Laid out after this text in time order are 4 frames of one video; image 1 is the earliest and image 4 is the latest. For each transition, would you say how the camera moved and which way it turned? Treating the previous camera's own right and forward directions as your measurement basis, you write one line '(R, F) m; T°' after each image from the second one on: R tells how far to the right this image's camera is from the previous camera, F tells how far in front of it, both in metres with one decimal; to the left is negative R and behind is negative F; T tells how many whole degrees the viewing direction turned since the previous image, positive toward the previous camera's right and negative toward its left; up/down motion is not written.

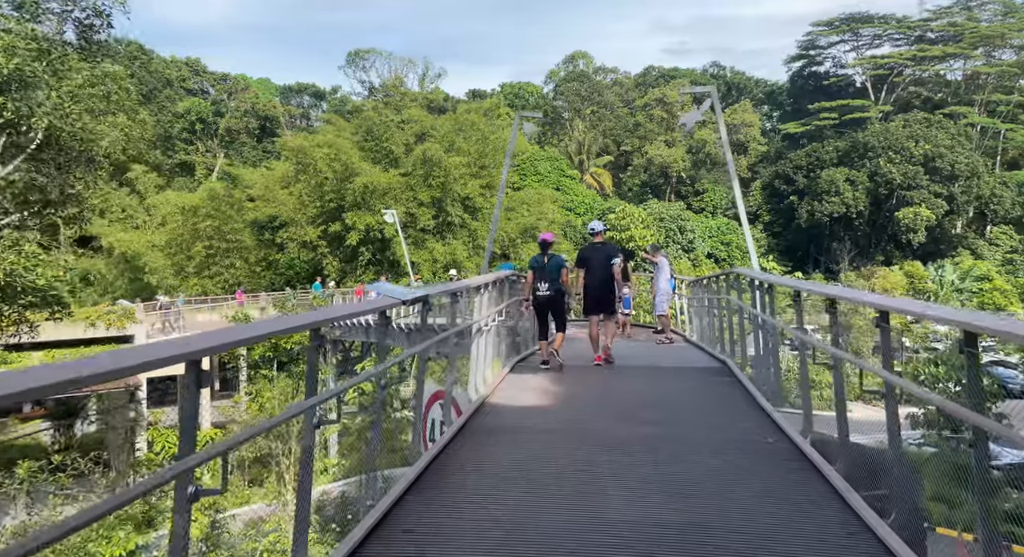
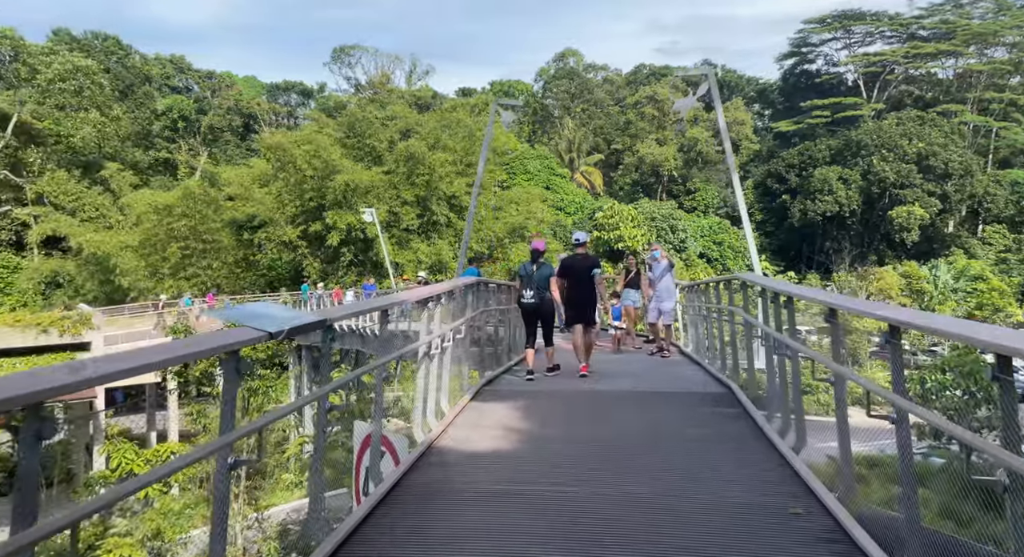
(+0.1, +0.6) m; +1°
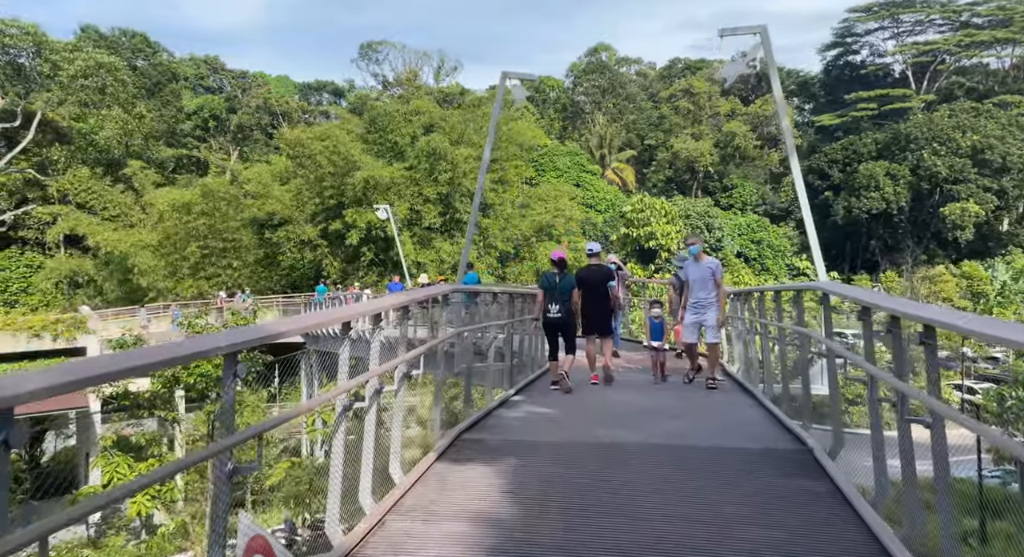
(+0.2, +0.7) m; -3°
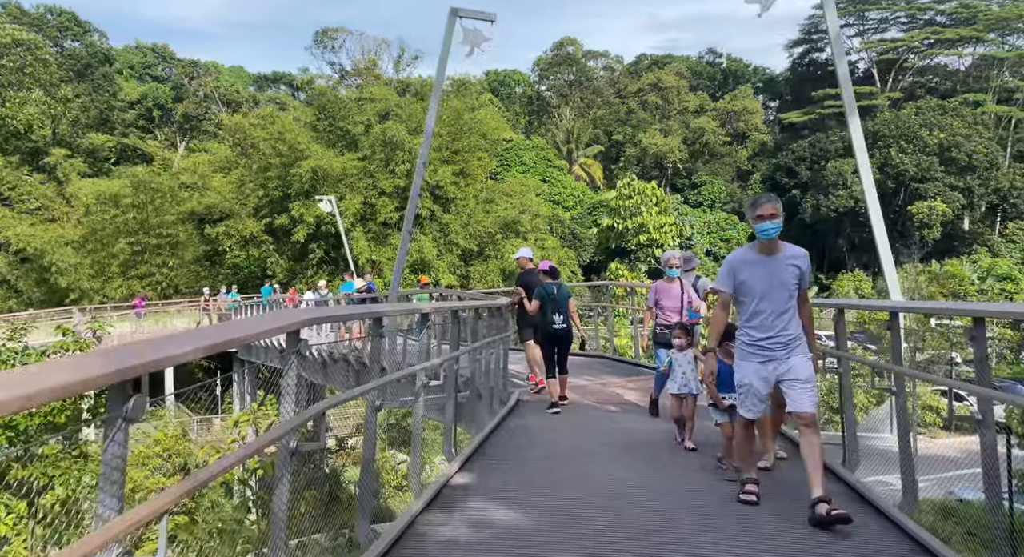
(0.0, +1.3) m; +3°
